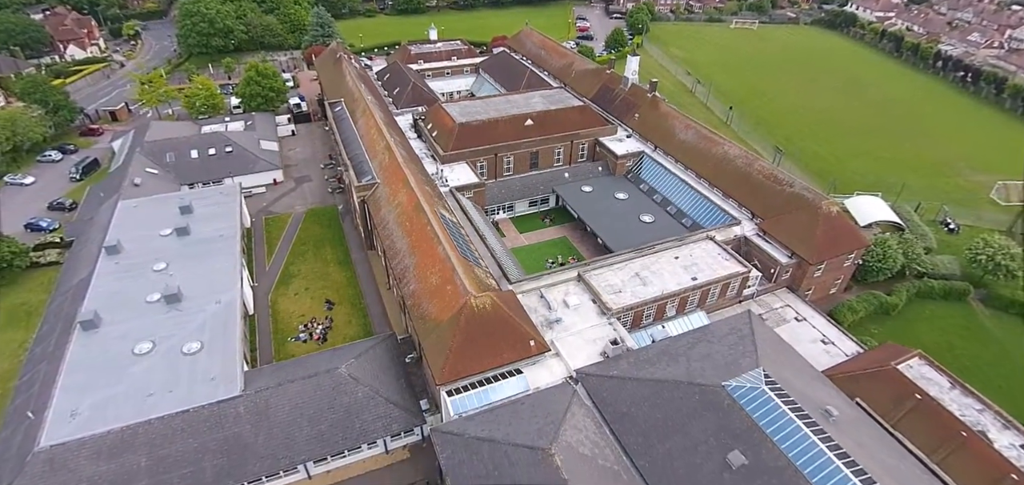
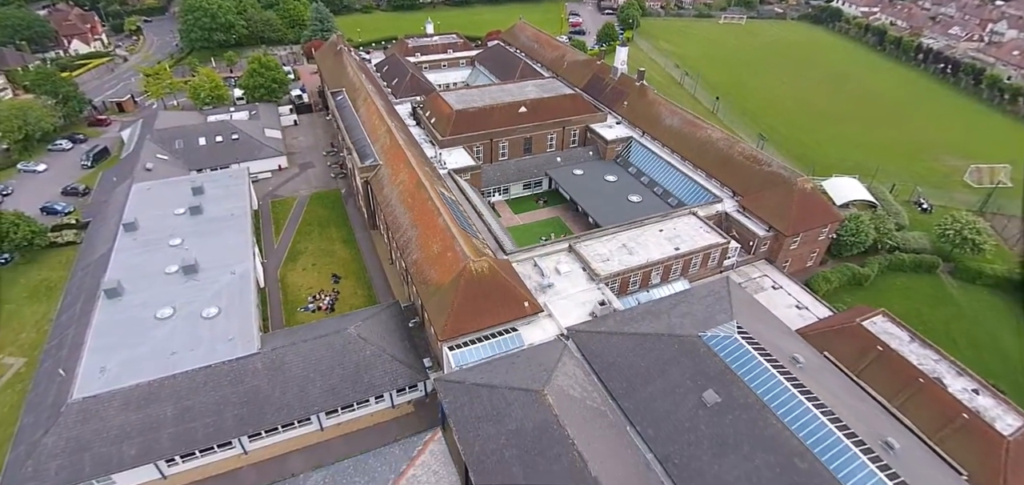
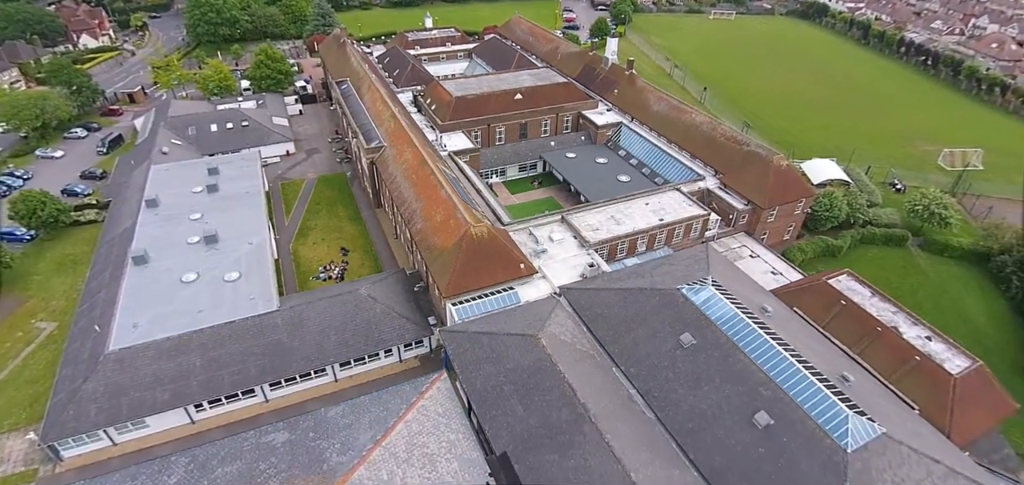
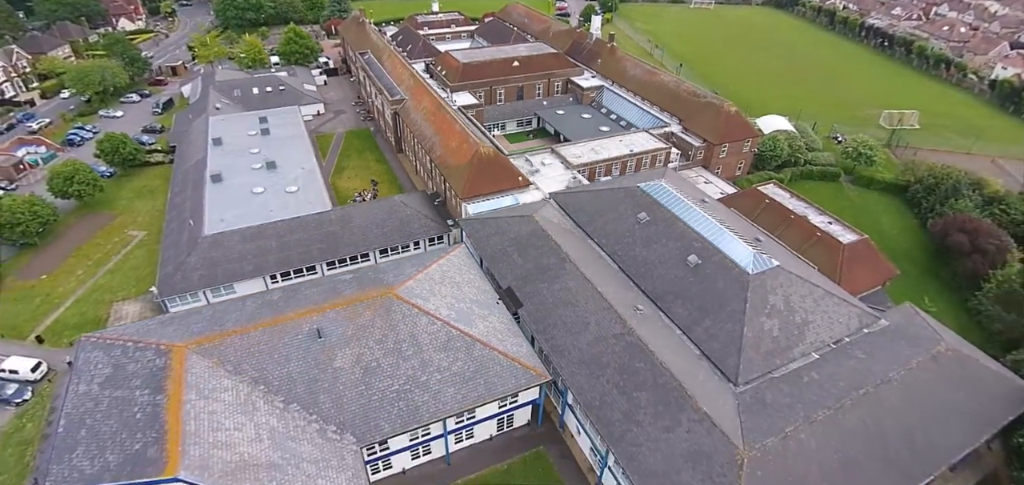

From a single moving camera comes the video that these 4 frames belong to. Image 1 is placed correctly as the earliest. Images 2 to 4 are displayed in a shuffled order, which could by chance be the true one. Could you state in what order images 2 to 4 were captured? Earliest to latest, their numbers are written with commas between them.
2, 3, 4
